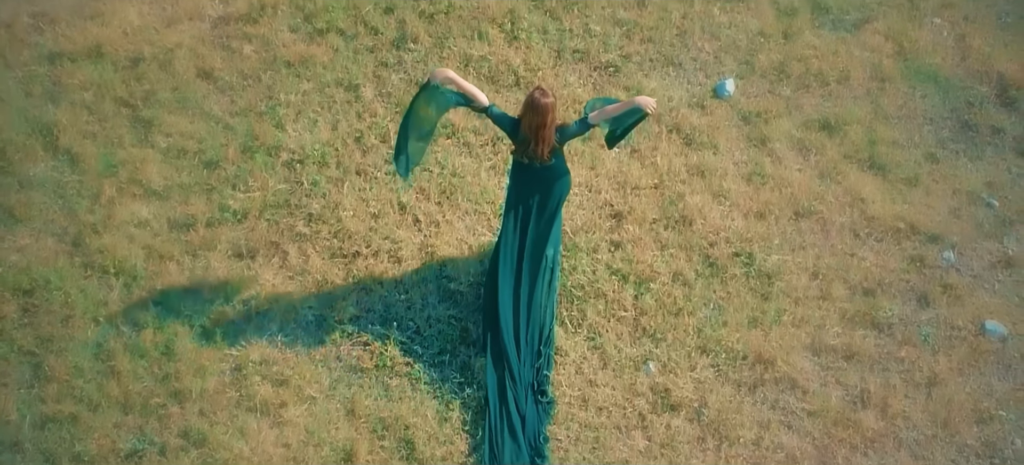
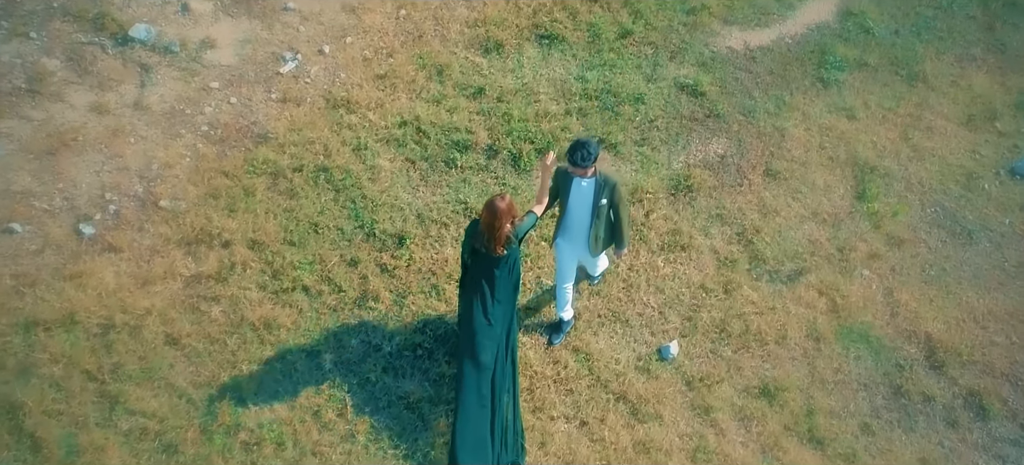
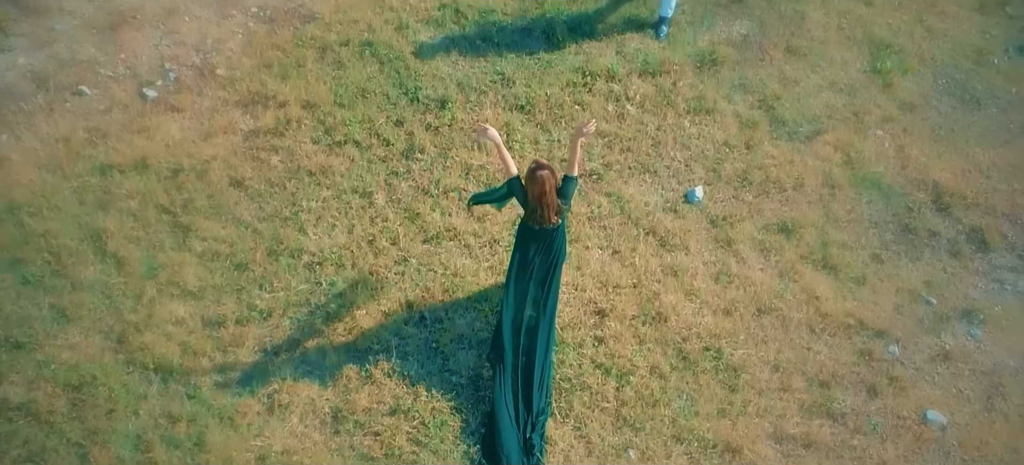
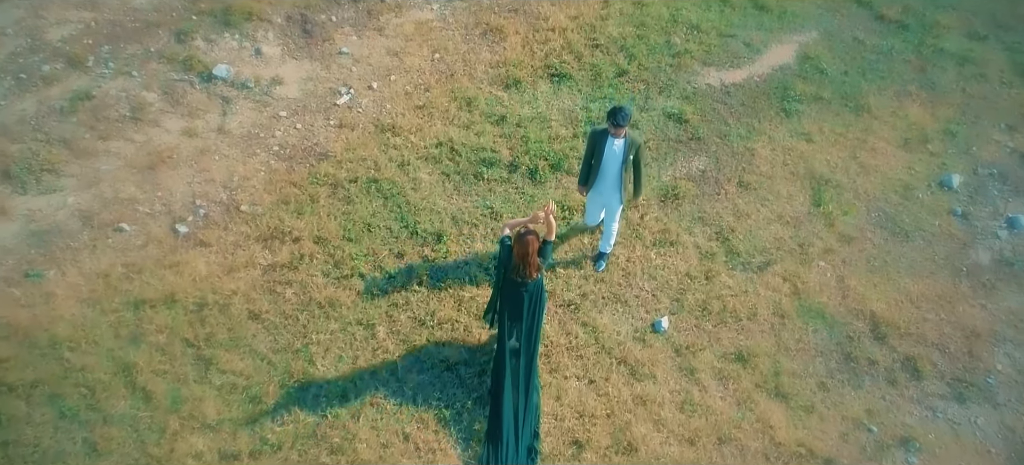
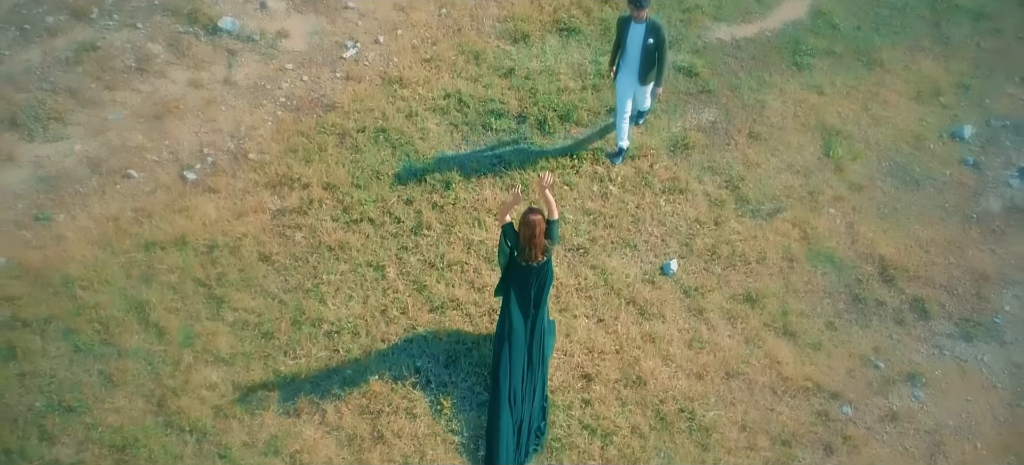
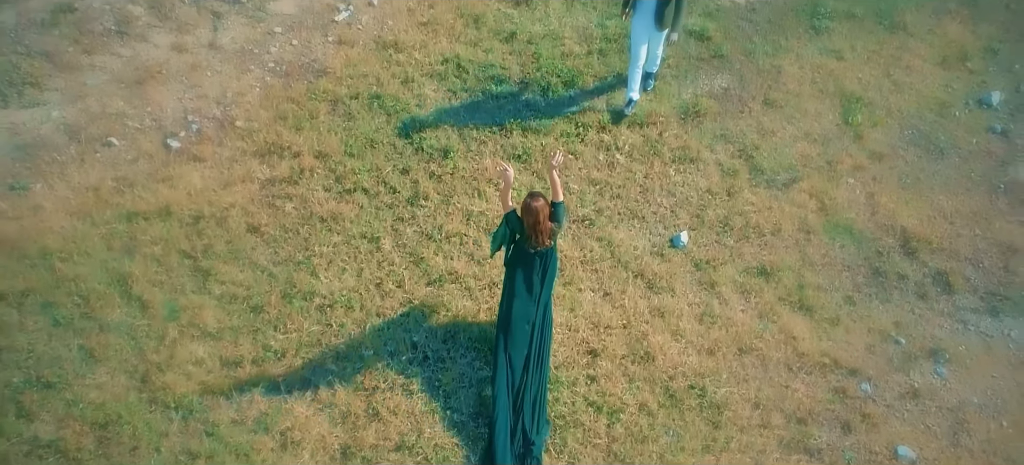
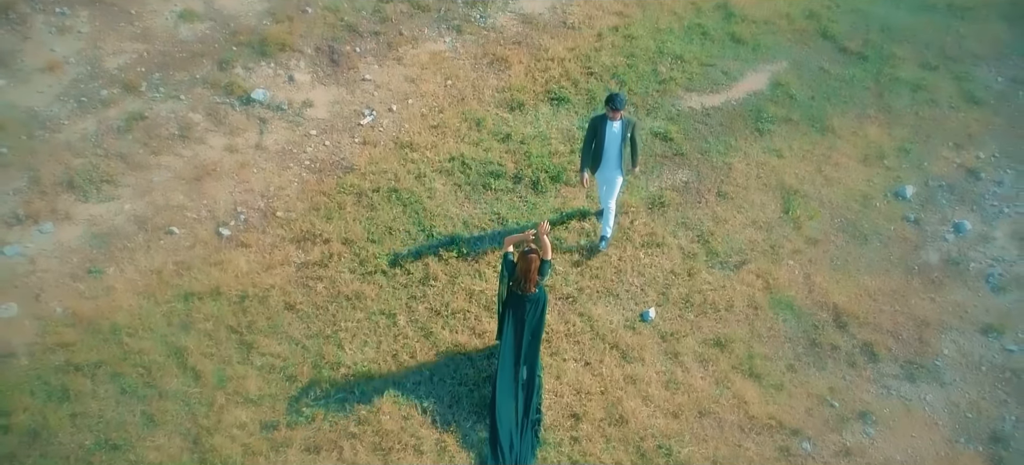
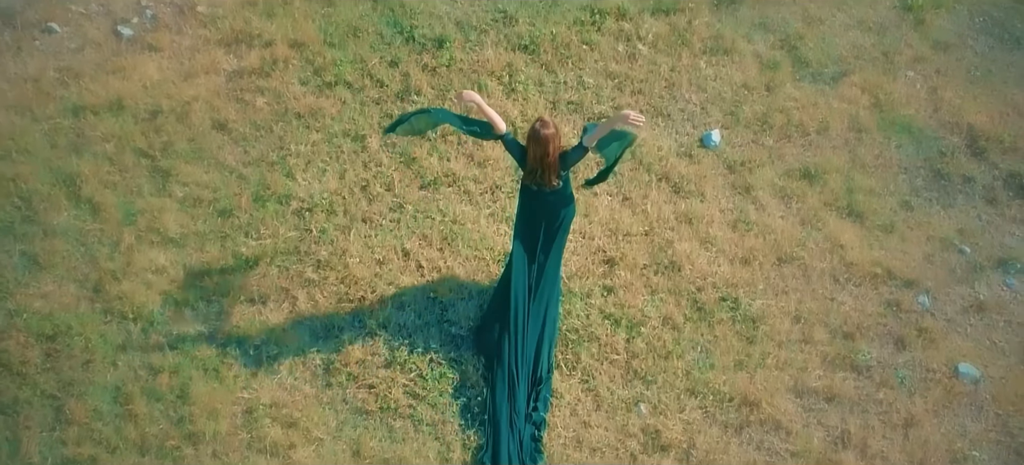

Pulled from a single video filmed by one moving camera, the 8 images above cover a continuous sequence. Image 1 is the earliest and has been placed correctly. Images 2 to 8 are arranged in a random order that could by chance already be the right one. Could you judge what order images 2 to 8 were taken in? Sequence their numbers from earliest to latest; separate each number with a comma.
8, 3, 6, 5, 7, 4, 2
